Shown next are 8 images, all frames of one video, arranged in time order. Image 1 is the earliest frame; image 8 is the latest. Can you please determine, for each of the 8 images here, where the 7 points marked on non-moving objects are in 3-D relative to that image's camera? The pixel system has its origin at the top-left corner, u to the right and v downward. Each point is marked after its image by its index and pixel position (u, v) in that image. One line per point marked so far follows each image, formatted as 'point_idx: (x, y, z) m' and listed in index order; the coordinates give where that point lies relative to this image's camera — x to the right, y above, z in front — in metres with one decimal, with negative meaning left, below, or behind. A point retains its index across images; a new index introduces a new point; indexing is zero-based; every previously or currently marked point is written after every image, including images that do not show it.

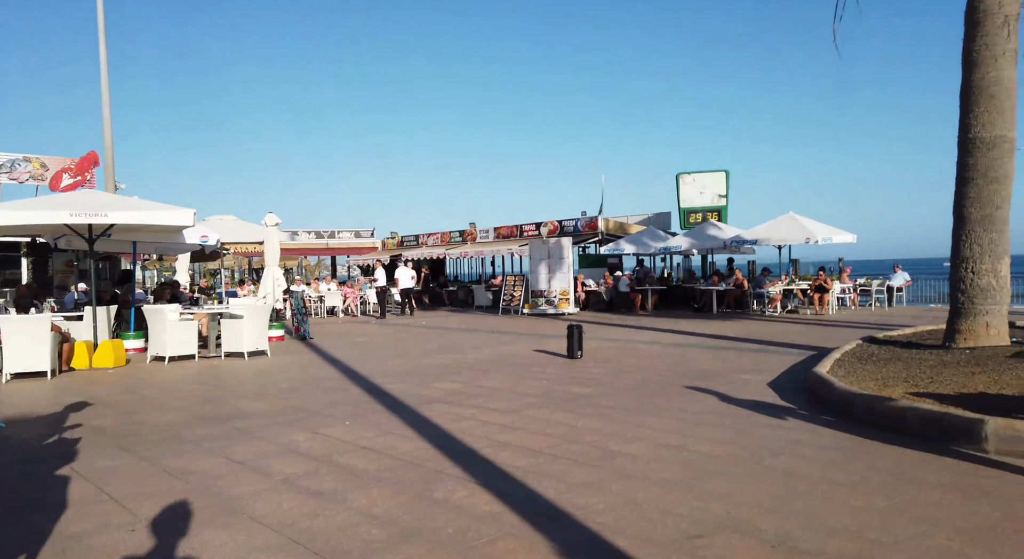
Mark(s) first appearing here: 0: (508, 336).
0: (-0.1, -1.2, +17.2) m
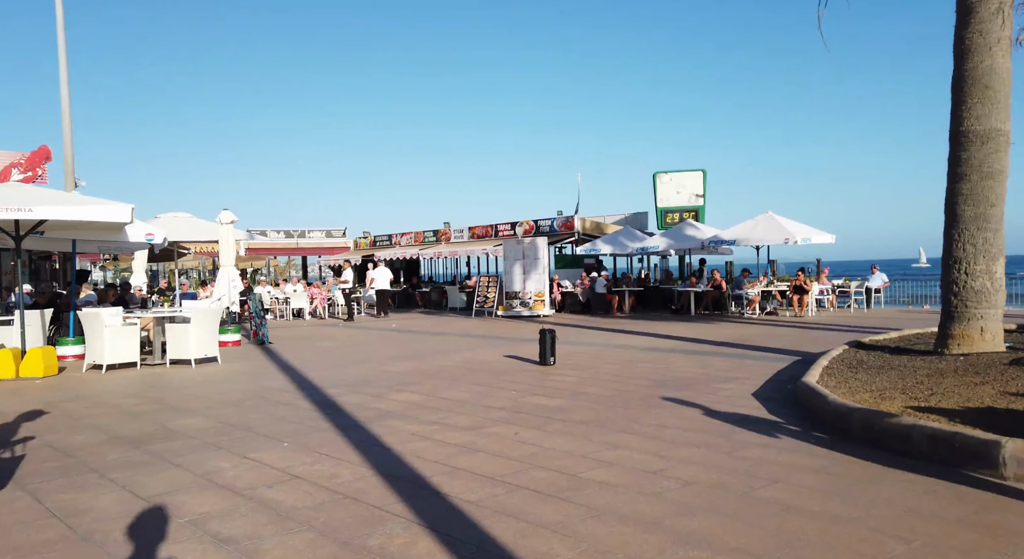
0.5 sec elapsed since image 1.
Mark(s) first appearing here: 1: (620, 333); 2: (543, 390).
0: (-0.7, -1.2, +16.5) m
1: (+2.2, -1.1, +16.4) m
2: (+0.3, -1.2, +9.1) m
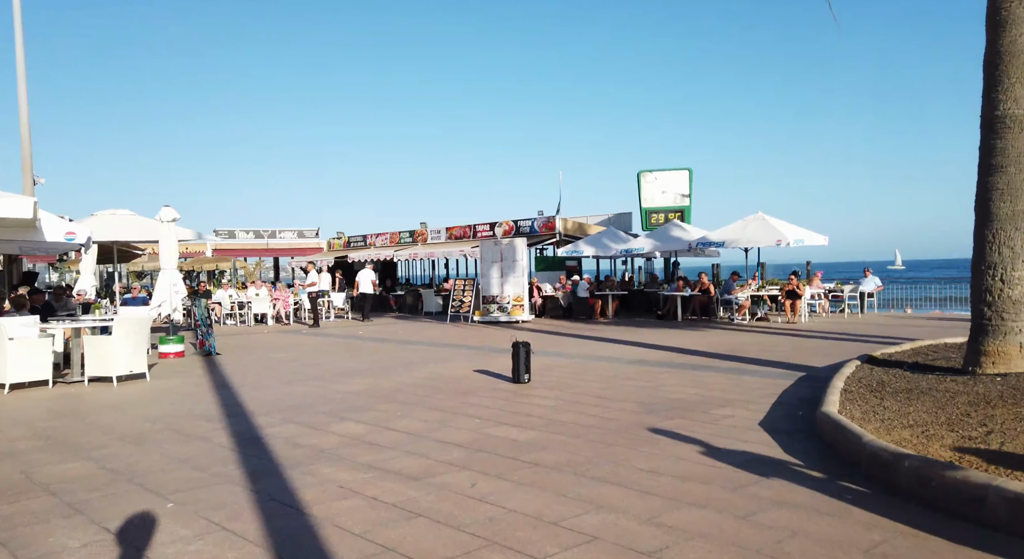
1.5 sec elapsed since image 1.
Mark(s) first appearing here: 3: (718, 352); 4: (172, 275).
0: (-1.2, -1.3, +15.1) m
1: (+1.7, -1.2, +15.1) m
2: (0.0, -1.3, +7.7) m
3: (+3.5, -1.2, +13.6) m
4: (-6.0, +0.1, +14.1) m
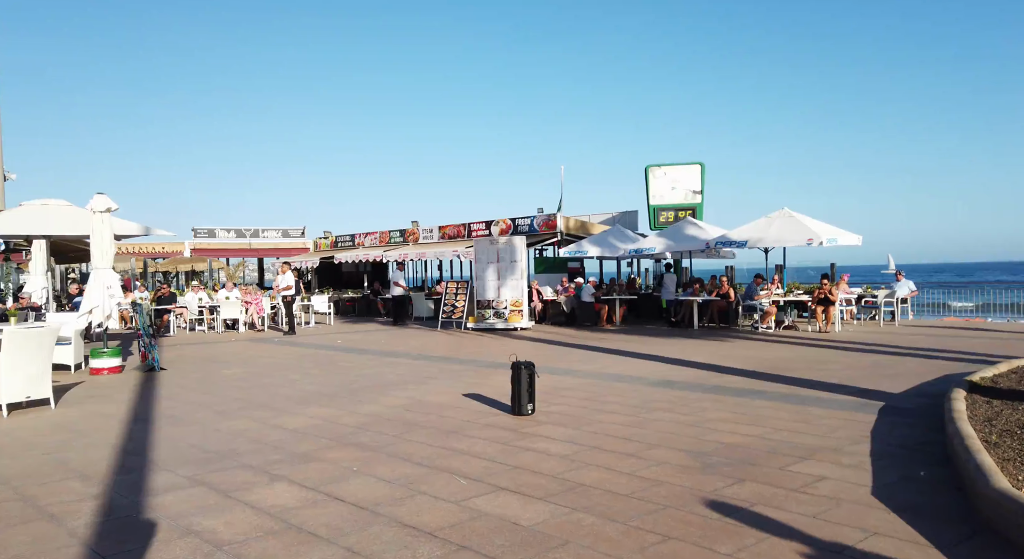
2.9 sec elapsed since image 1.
0: (-1.2, -1.4, +12.8) m
1: (+1.7, -1.2, +12.9) m
2: (0.0, -1.3, +5.5) m
3: (+3.4, -1.3, +11.4) m
4: (-6.0, +0.1, +11.9) m
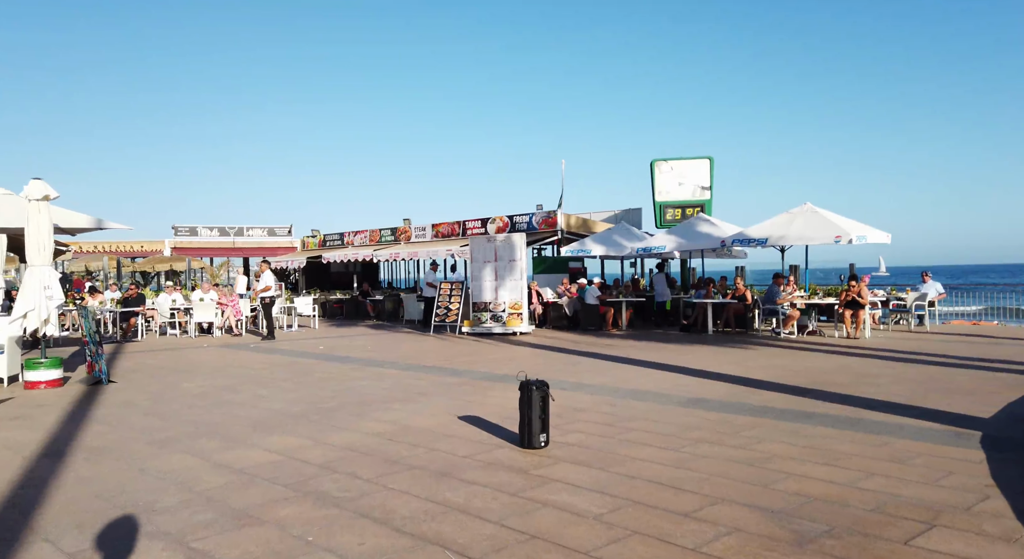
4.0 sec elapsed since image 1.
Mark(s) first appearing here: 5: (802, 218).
0: (-1.2, -1.4, +11.2) m
1: (+1.7, -1.2, +11.3) m
2: (+0.1, -1.3, +3.9) m
3: (+3.5, -1.3, +9.8) m
4: (-6.0, +0.1, +10.2) m
5: (+6.3, +1.3, +17.6) m
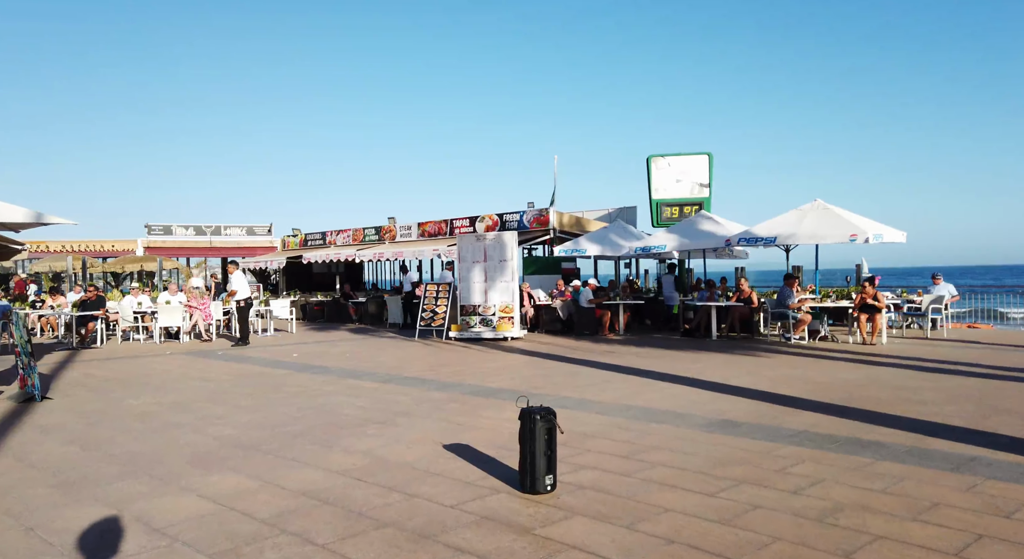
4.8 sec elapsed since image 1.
0: (-1.3, -1.4, +9.9) m
1: (+1.6, -1.3, +10.1) m
2: (+0.1, -1.3, +2.6) m
3: (+3.4, -1.3, +8.6) m
4: (-6.0, +0.1, +8.9) m
5: (+6.1, +1.3, +16.4) m
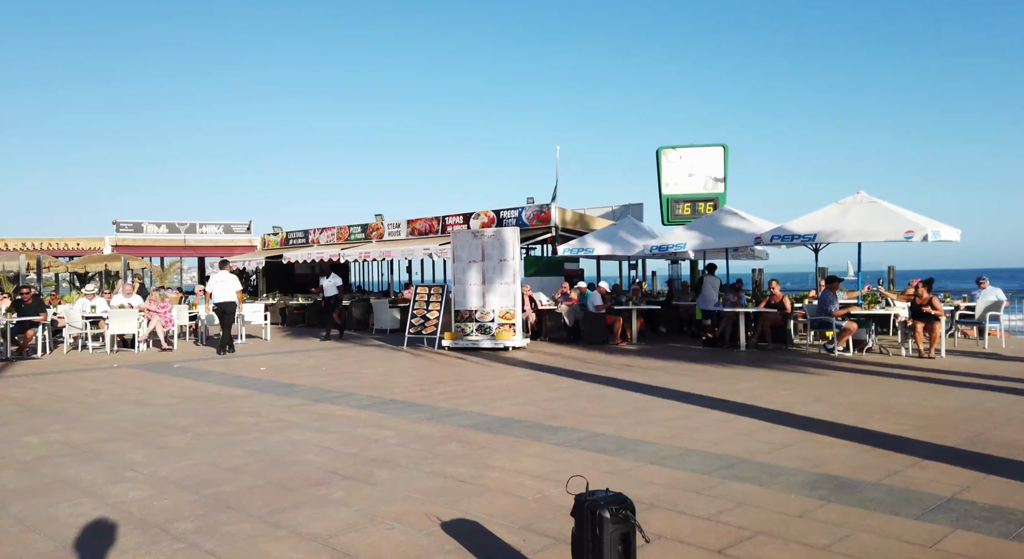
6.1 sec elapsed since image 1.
0: (-1.1, -1.4, +7.8) m
1: (+1.7, -1.3, +8.0) m
2: (+0.3, -1.3, +0.5) m
3: (+3.6, -1.3, +6.5) m
4: (-5.9, +0.1, +6.7) m
5: (+6.2, +1.2, +14.4) m
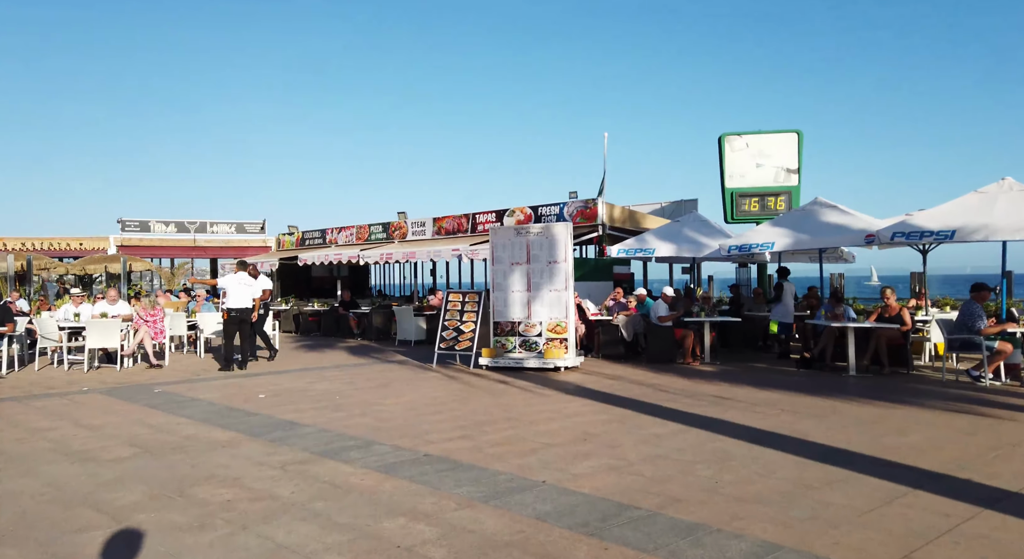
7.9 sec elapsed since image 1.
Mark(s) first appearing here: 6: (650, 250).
0: (-0.5, -1.5, +5.1) m
1: (+2.4, -1.4, +5.2) m
2: (+0.8, -1.4, -2.2) m
3: (+4.2, -1.4, +3.7) m
4: (-5.2, 0.0, +4.1) m
5: (+7.0, +1.1, +11.5) m
6: (+2.8, +0.6, +16.1) m
